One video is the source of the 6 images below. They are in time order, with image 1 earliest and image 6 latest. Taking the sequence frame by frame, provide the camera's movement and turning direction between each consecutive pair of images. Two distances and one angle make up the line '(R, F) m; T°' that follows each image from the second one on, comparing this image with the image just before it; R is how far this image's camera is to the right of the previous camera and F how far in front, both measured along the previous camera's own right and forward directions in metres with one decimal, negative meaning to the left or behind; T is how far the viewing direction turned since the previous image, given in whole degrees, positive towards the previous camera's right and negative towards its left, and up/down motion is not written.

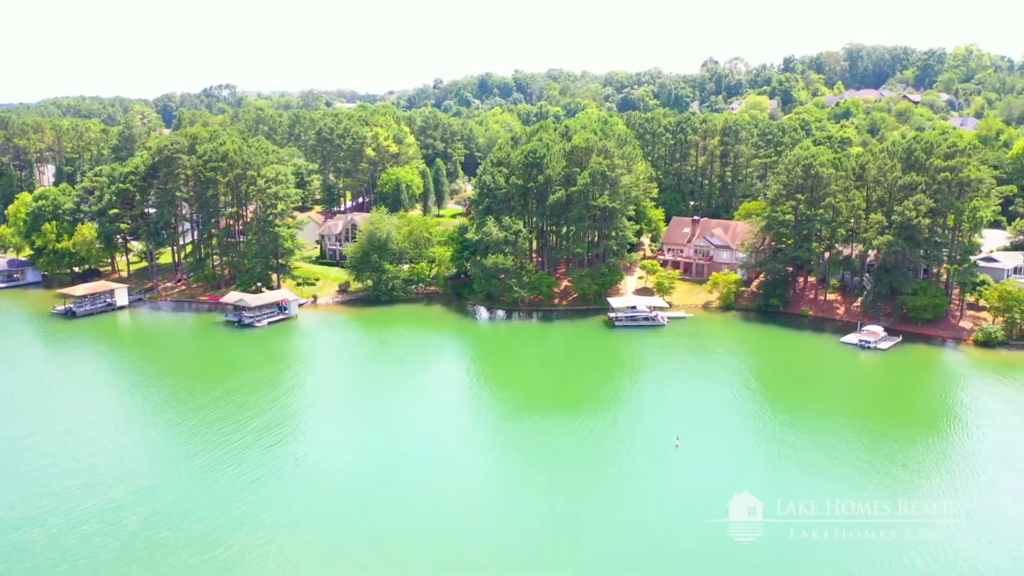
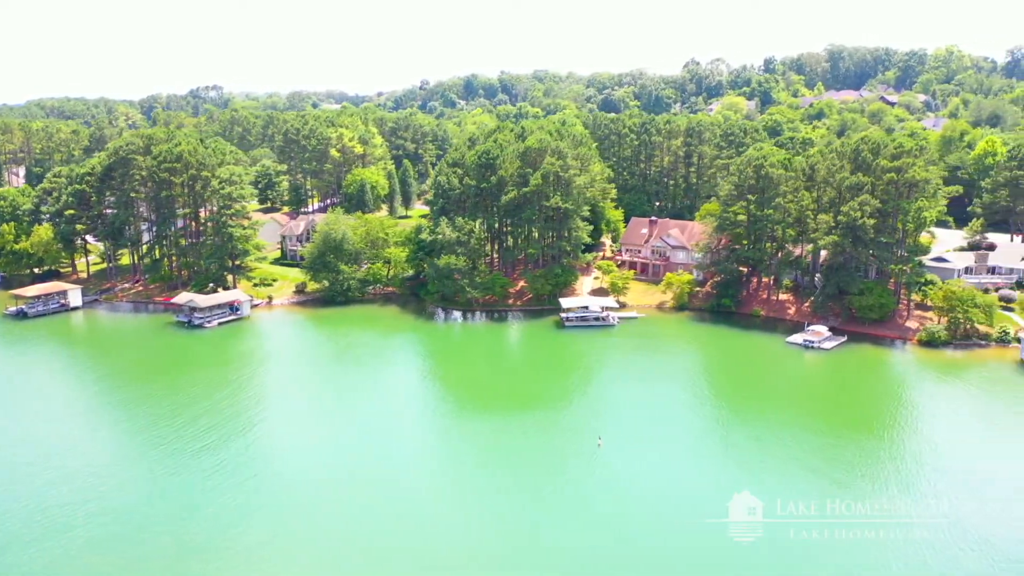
(+3.5, -0.2) m; 0°
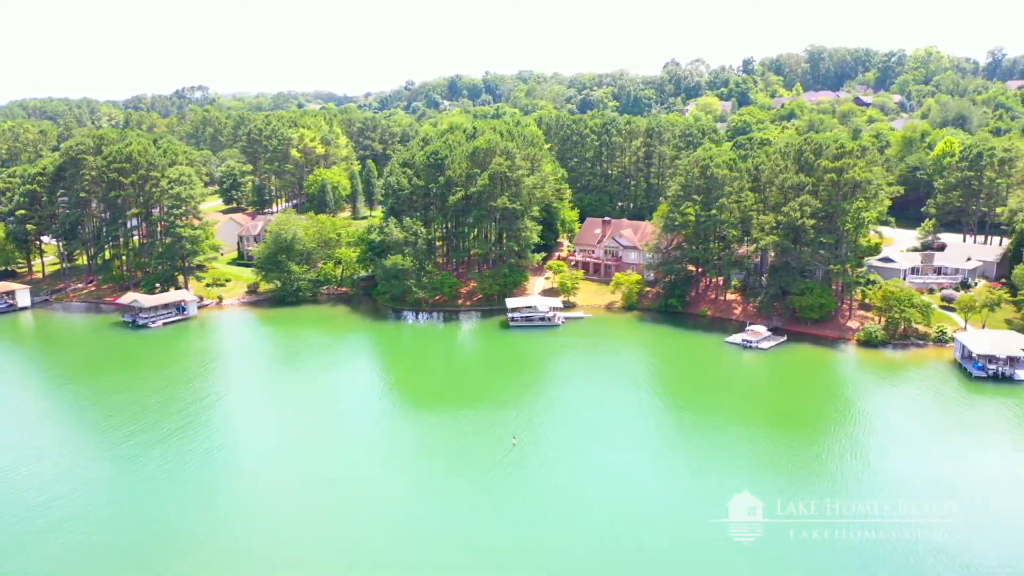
(+3.9, -0.2) m; 0°
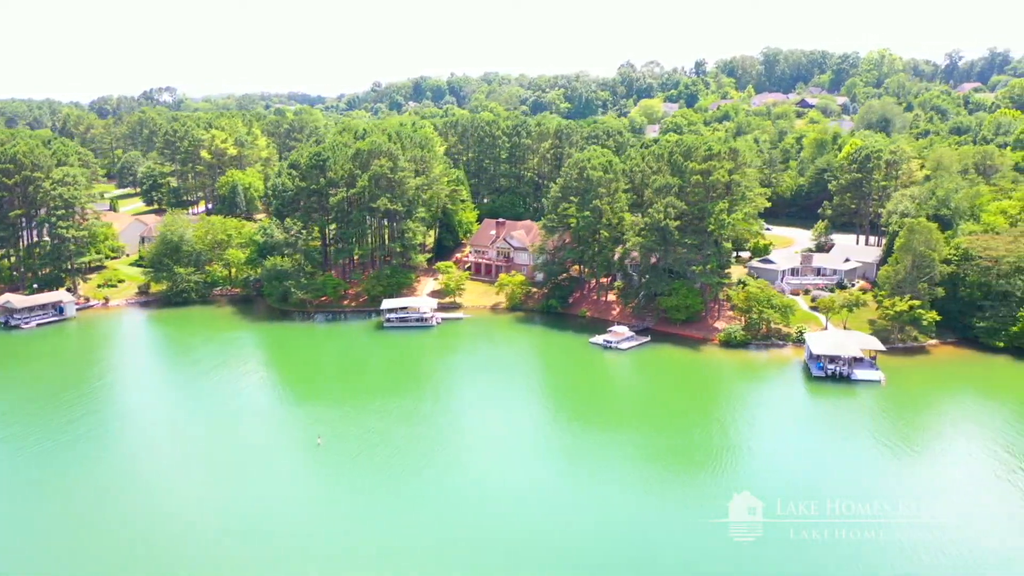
(+8.9, -0.4) m; 0°
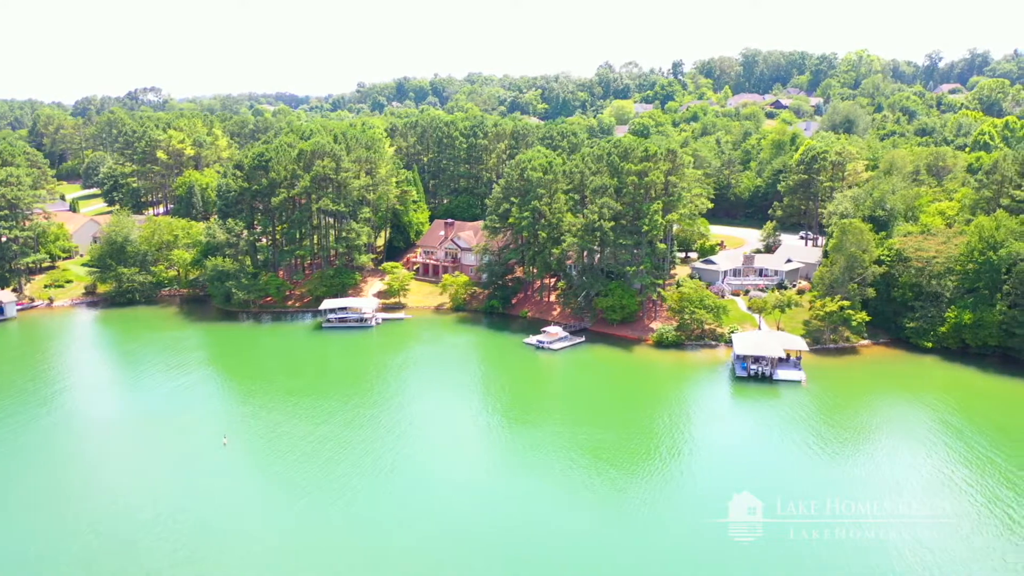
(+4.4, -0.2) m; 0°
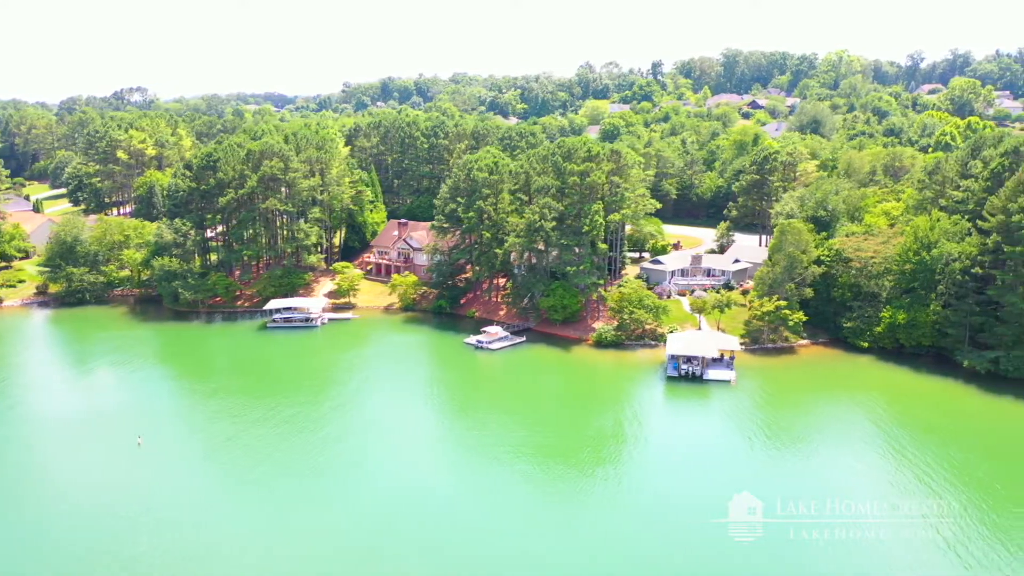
(+4.0, -0.1) m; 0°
